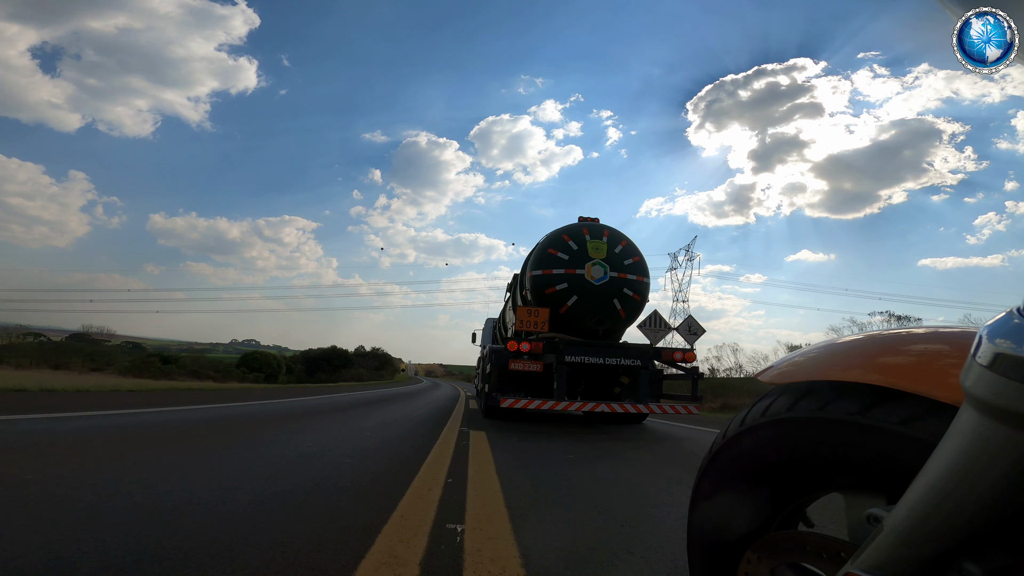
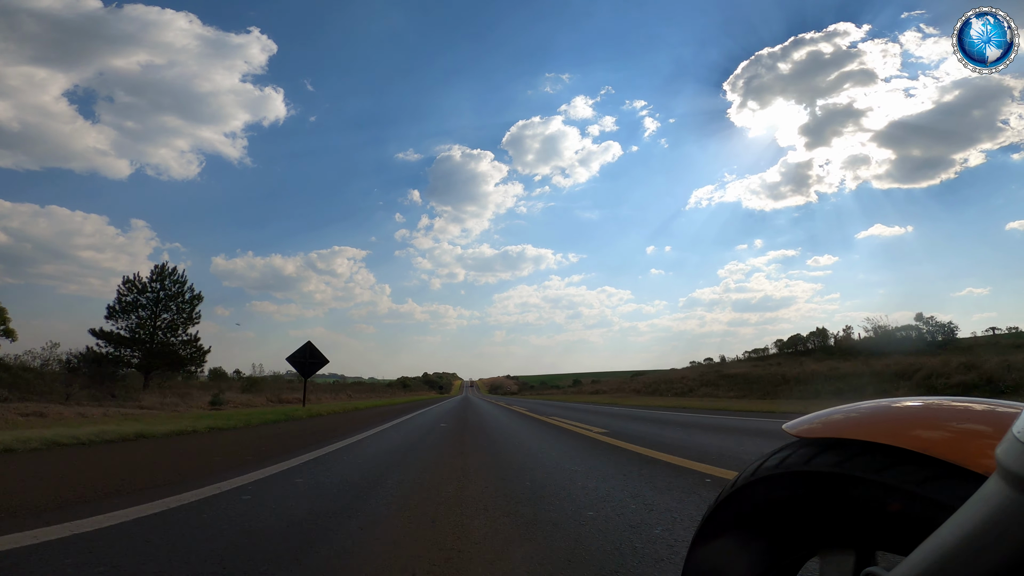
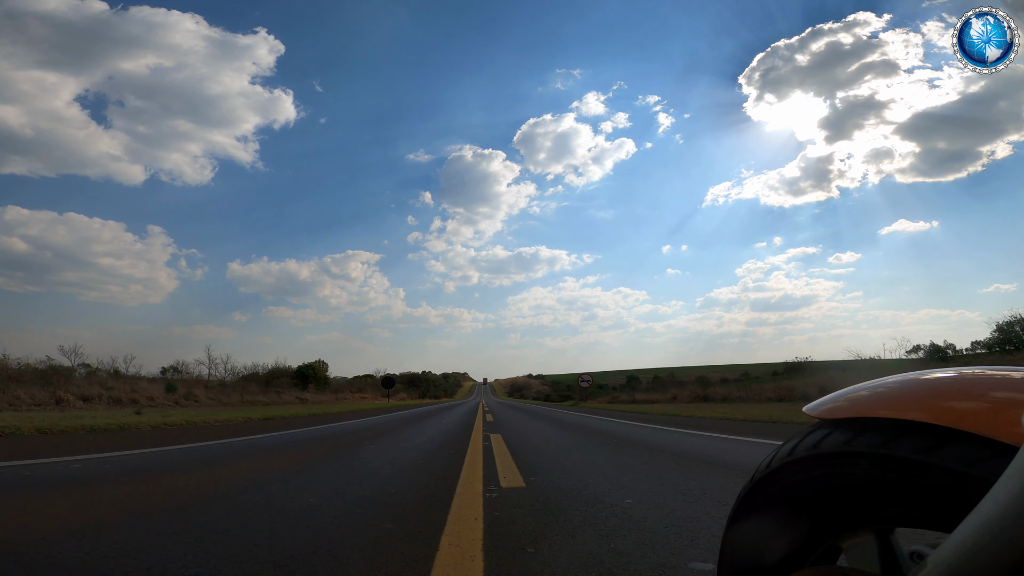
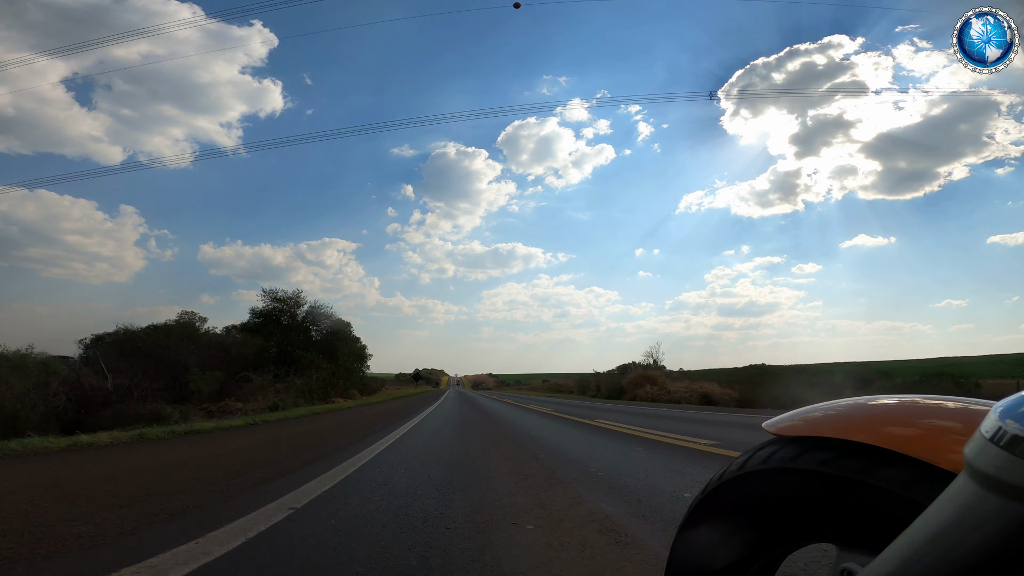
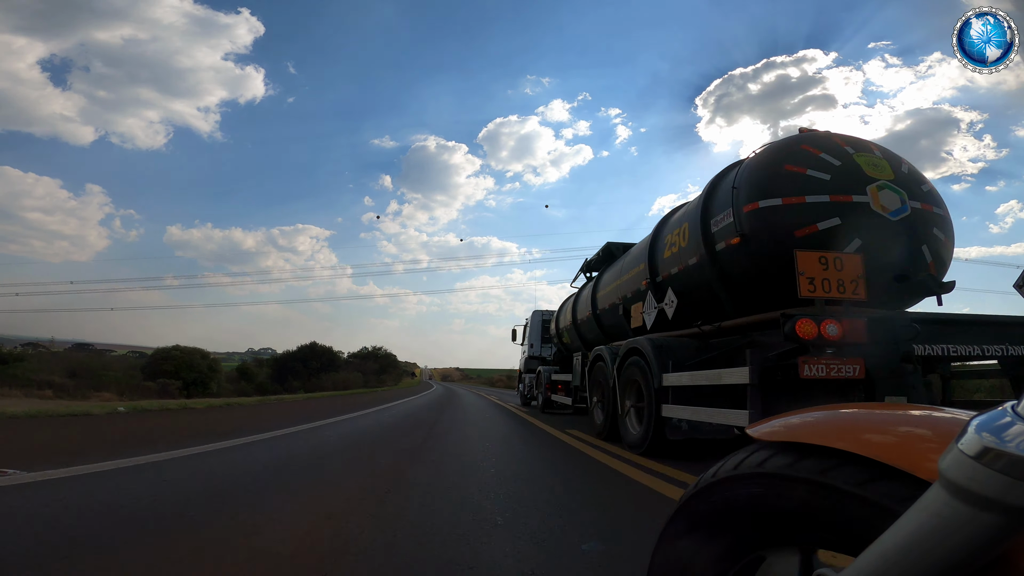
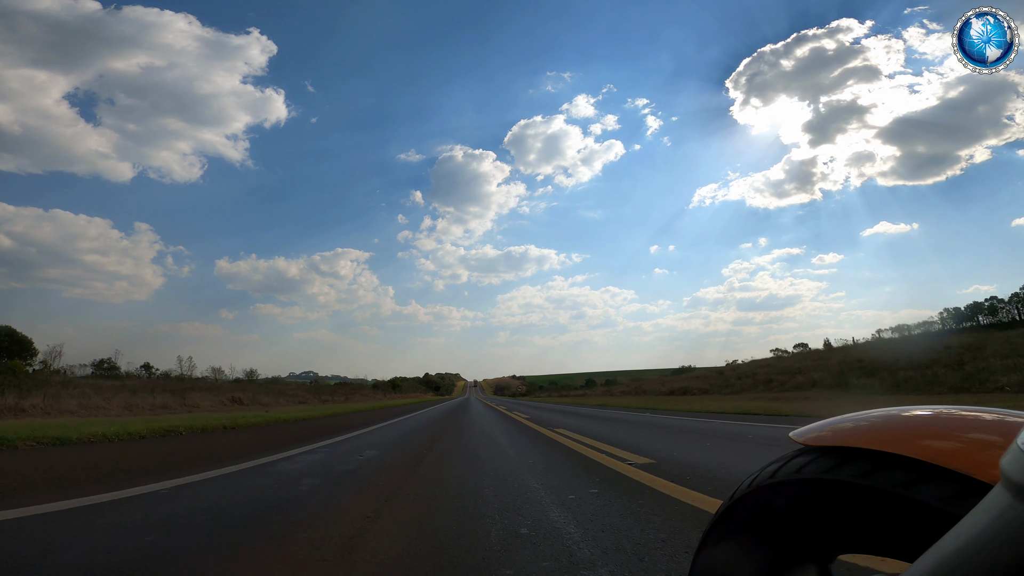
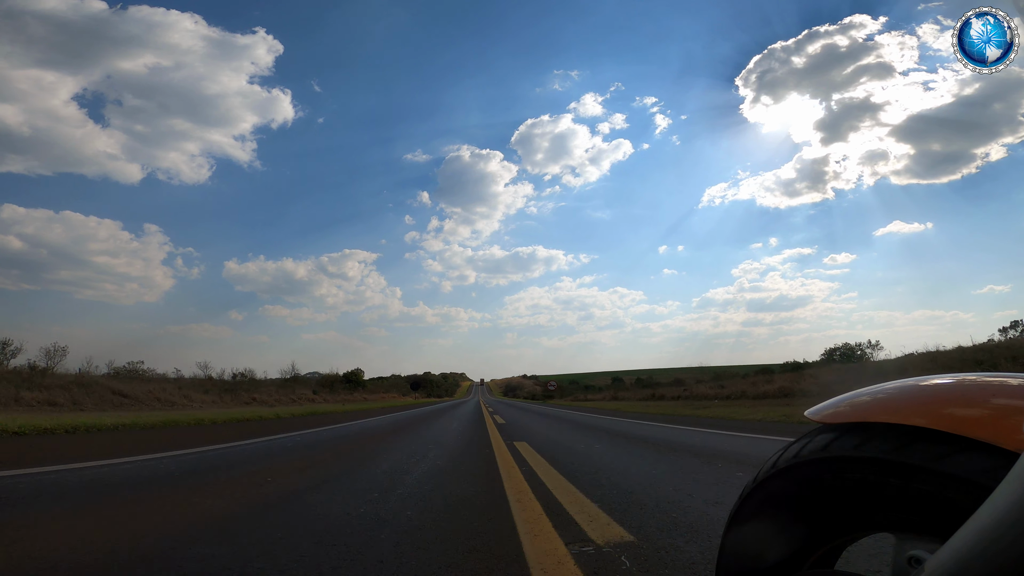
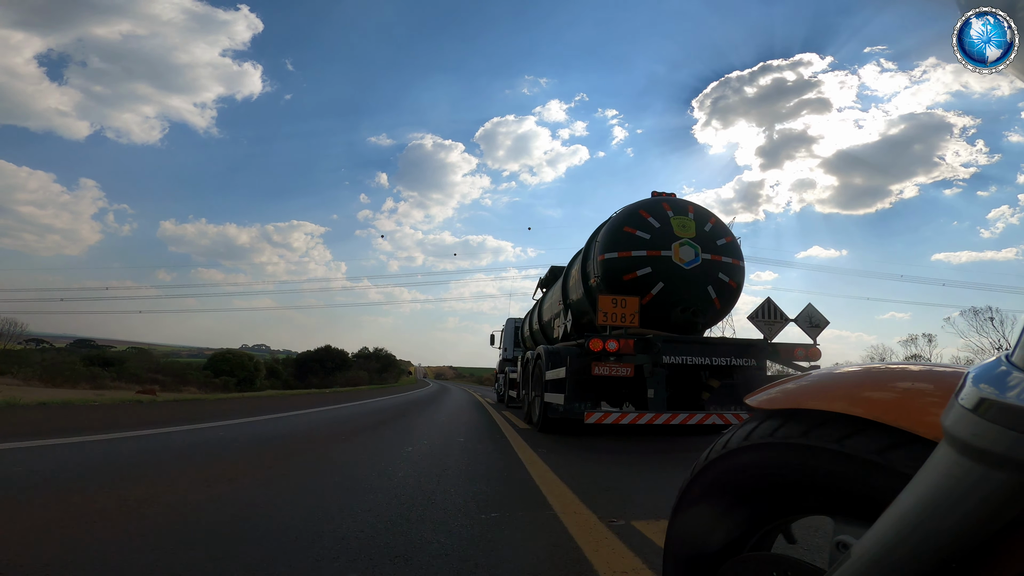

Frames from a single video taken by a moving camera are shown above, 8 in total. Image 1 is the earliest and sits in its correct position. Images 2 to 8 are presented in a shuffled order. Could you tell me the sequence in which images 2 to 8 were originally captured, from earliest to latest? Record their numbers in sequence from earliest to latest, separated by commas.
8, 5, 4, 2, 6, 7, 3
